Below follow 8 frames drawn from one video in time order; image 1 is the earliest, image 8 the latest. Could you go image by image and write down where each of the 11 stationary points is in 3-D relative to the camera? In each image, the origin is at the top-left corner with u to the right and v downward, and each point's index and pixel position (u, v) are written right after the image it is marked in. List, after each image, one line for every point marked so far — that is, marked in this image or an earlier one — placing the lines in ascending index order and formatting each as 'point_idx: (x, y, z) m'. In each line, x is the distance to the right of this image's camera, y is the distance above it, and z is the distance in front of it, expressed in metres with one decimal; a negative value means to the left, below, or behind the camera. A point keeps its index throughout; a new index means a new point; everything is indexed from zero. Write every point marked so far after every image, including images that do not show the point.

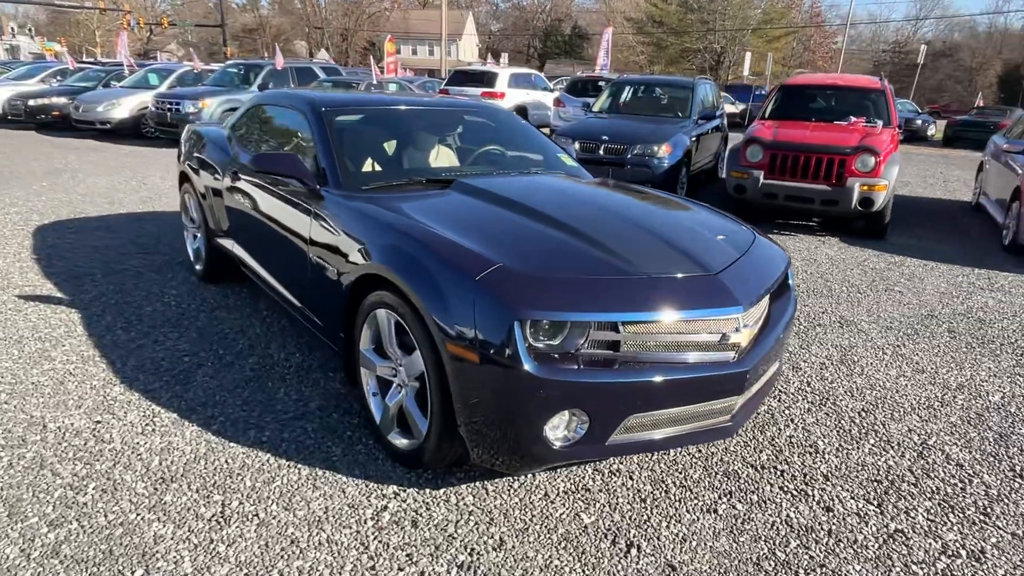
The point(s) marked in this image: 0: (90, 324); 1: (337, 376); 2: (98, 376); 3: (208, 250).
0: (-2.8, -0.2, +4.3) m
1: (-1.0, -0.5, +3.7) m
2: (-2.3, -0.5, +3.6) m
3: (-2.4, +0.3, +5.0) m
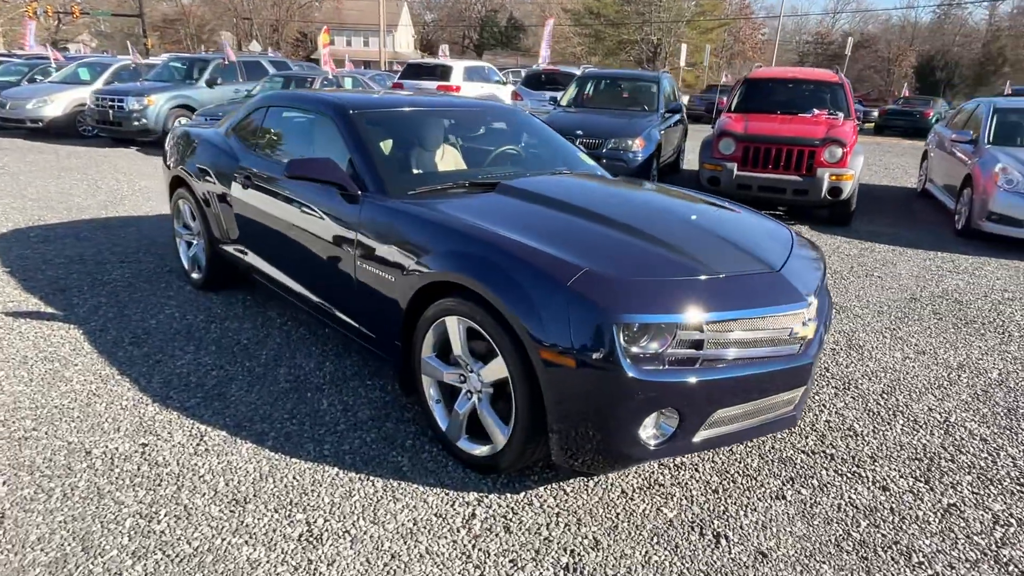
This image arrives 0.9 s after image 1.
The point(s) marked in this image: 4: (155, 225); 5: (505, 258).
0: (-2.6, -0.3, +4.1) m
1: (-0.8, -0.5, +3.6) m
2: (-2.0, -0.6, +3.4) m
3: (-2.3, +0.2, +4.8) m
4: (-3.9, +0.7, +7.0) m
5: (0.0, +0.1, +2.6) m
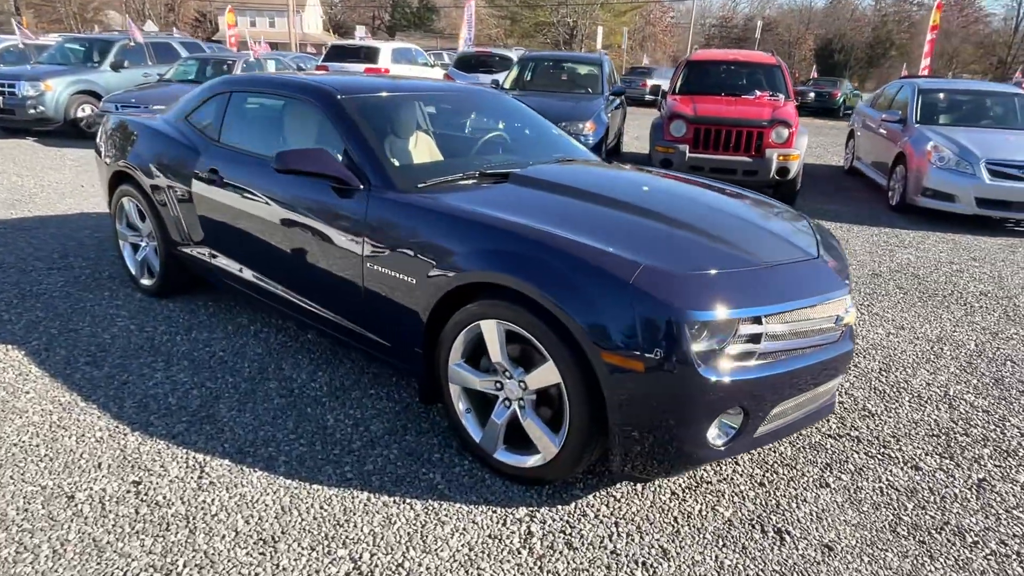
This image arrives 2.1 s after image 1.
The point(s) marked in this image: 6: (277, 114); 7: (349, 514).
0: (-2.6, -0.4, +3.6) m
1: (-0.7, -0.6, +3.4) m
2: (-1.9, -0.6, +3.0) m
3: (-2.4, +0.2, +4.3) m
4: (-4.3, +0.6, +6.3) m
5: (+0.2, +0.1, +2.5) m
6: (-1.4, +1.0, +3.8) m
7: (-0.6, -0.9, +2.5) m
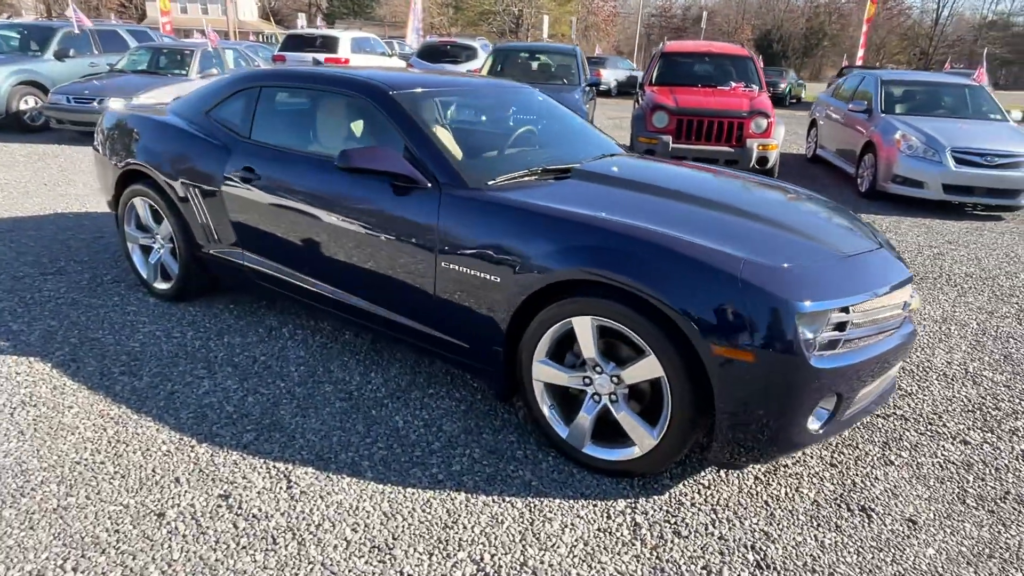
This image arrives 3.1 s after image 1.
0: (-2.3, -0.5, +3.4) m
1: (-0.4, -0.5, +3.3) m
2: (-1.6, -0.7, +2.8) m
3: (-2.1, +0.2, +4.1) m
4: (-4.2, +0.6, +6.0) m
5: (+0.6, +0.1, +2.5) m
6: (-1.1, +1.0, +3.7) m
7: (-0.2, -0.9, +2.4) m
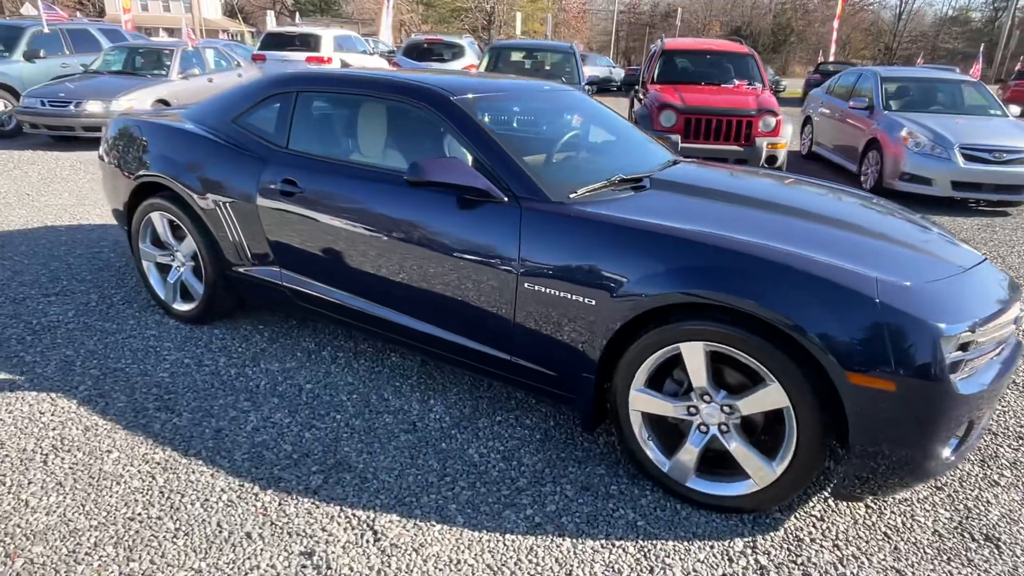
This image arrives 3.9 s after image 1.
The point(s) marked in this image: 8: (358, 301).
0: (-1.9, -0.6, +3.1) m
1: (0.0, -0.6, +3.1) m
2: (-1.2, -0.8, +2.6) m
3: (-1.8, 0.0, +3.8) m
4: (-4.0, +0.4, +5.6) m
5: (+0.9, +0.1, +2.3) m
6: (-0.8, +0.9, +3.4) m
7: (+0.2, -1.0, +2.2) m
8: (-0.8, -0.1, +3.3) m
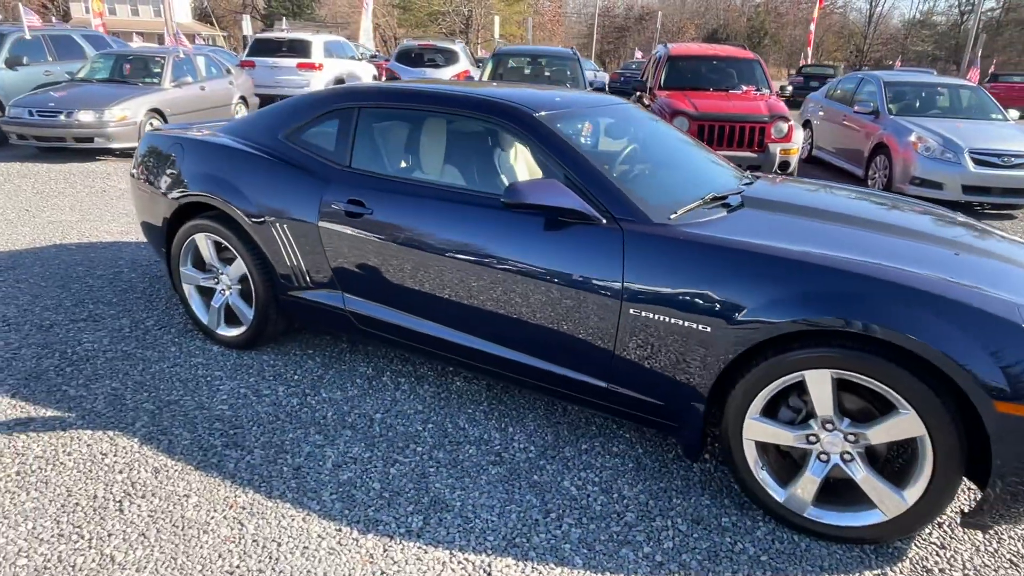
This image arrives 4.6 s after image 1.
0: (-1.5, -0.7, +2.9) m
1: (+0.4, -0.7, +3.0) m
2: (-0.7, -0.9, +2.4) m
3: (-1.5, -0.1, +3.6) m
4: (-3.7, +0.2, +5.3) m
5: (+1.4, 0.0, +2.2) m
6: (-0.4, +0.8, +3.3) m
7: (+0.6, -1.1, +2.1) m
8: (-0.4, -0.2, +3.2) m
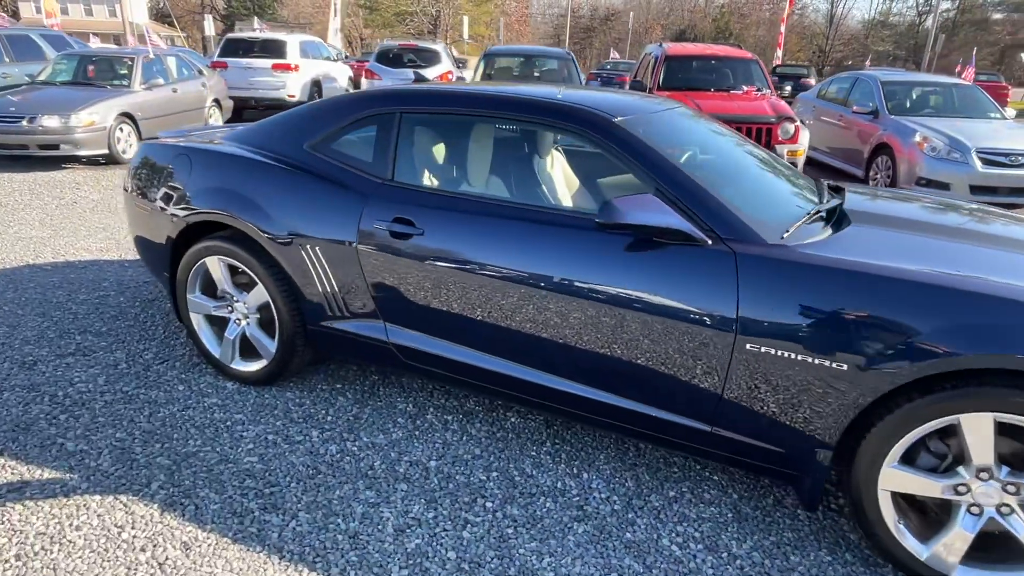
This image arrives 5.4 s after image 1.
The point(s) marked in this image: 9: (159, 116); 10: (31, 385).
0: (-1.2, -0.9, +2.5) m
1: (+0.7, -0.9, +2.7) m
2: (-0.4, -1.1, +2.0) m
3: (-1.2, -0.3, +3.2) m
4: (-3.5, 0.0, +4.8) m
5: (+1.7, -0.1, +1.9) m
6: (-0.1, +0.7, +2.9) m
7: (+1.0, -1.2, +1.8) m
8: (-0.1, -0.3, +2.8) m
9: (-5.9, +2.9, +10.8) m
10: (-2.6, -0.5, +3.4) m
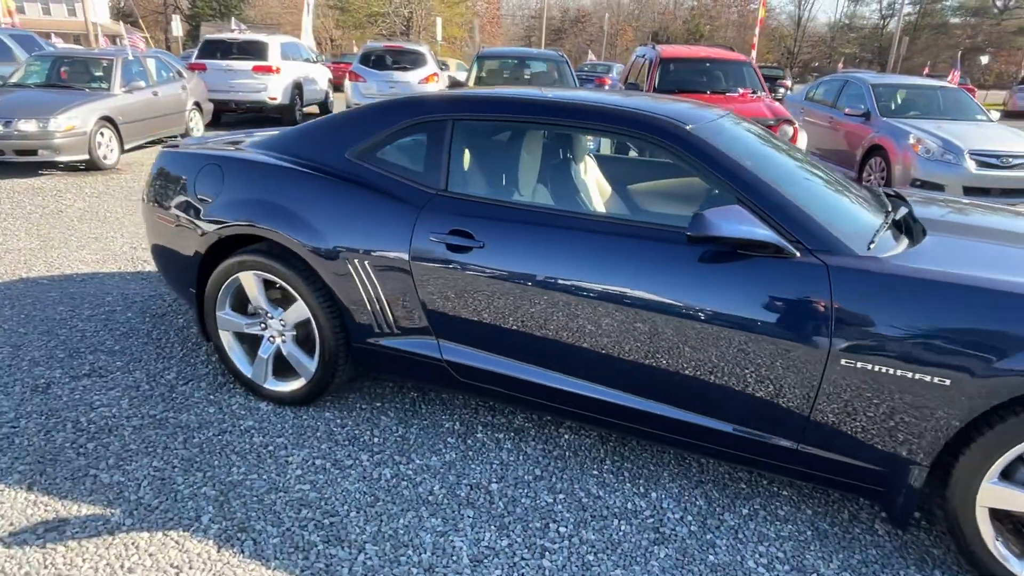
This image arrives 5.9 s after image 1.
0: (-0.9, -0.9, +2.3) m
1: (+1.0, -0.9, +2.6) m
2: (-0.1, -1.1, +1.9) m
3: (-0.9, -0.3, +3.1) m
4: (-3.3, -0.1, +4.5) m
5: (+2.0, -0.1, +1.9) m
6: (+0.1, +0.6, +2.8) m
7: (+1.3, -1.2, +1.7) m
8: (+0.2, -0.4, +2.7) m
9: (-6.1, +2.7, +10.4) m
10: (-2.3, -0.6, +3.2) m
